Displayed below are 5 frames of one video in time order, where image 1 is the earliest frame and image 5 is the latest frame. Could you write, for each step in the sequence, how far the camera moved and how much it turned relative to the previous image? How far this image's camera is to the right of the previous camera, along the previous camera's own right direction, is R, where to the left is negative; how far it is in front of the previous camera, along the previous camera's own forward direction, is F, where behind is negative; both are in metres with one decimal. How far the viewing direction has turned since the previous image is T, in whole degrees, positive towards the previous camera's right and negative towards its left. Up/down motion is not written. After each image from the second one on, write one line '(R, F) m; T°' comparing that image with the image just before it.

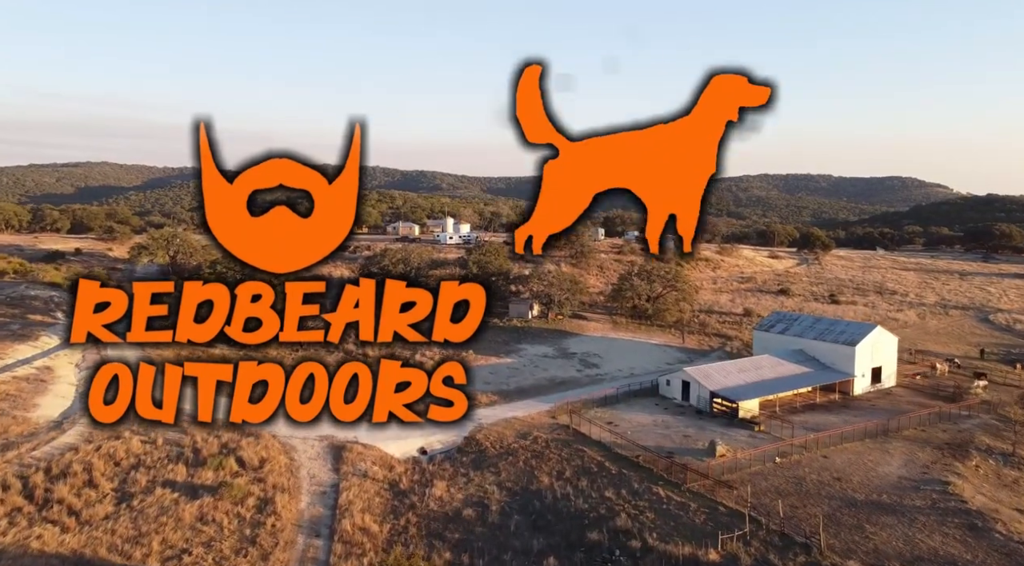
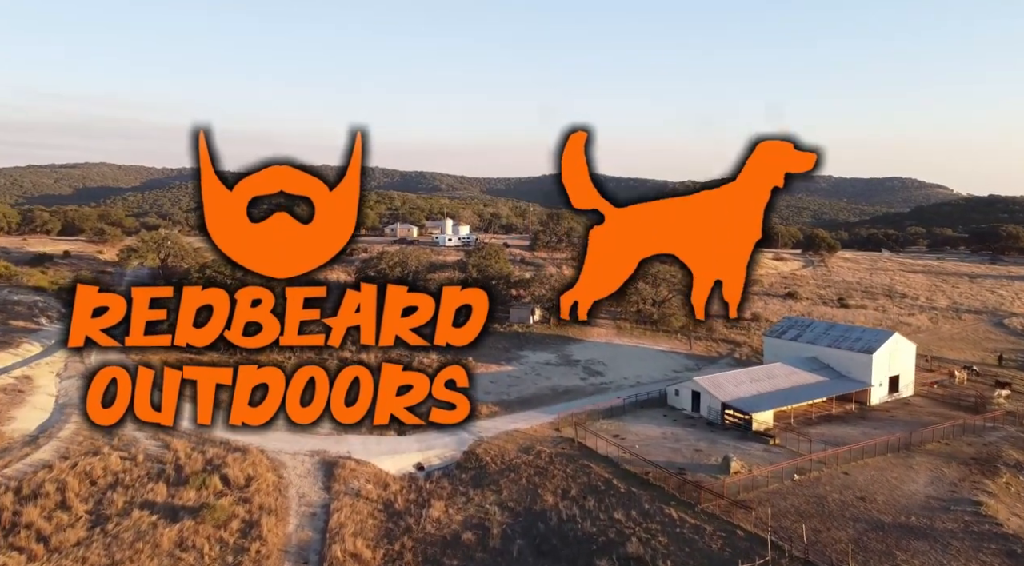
(-0.1, +1.4) m; 0°
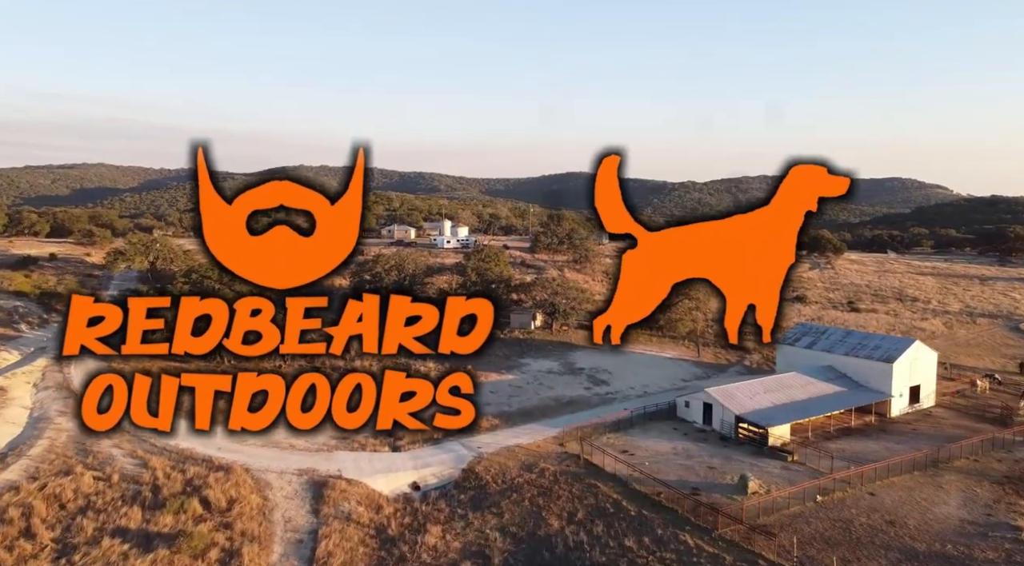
(-0.1, +1.6) m; 0°
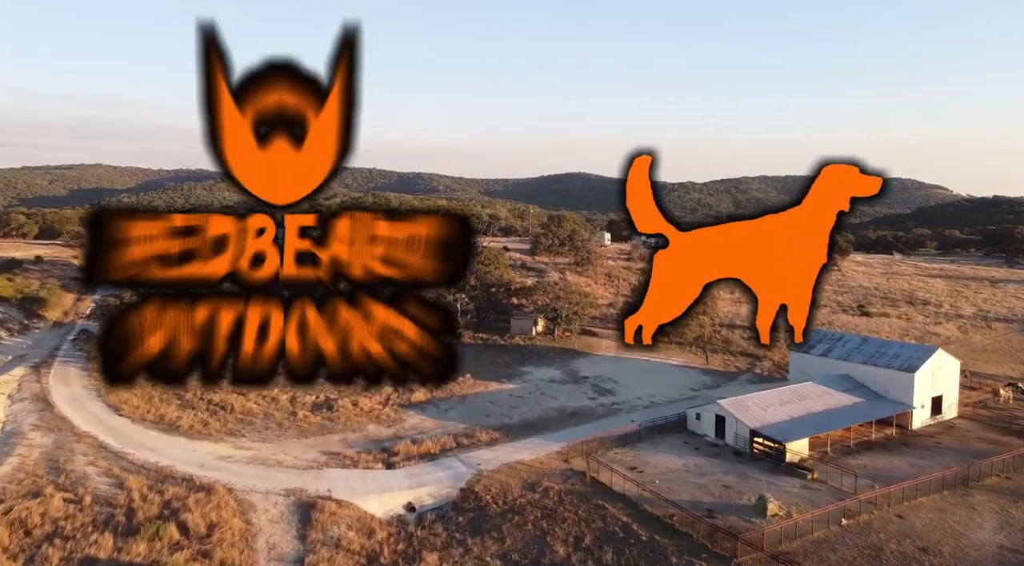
(-0.1, +1.5) m; 0°
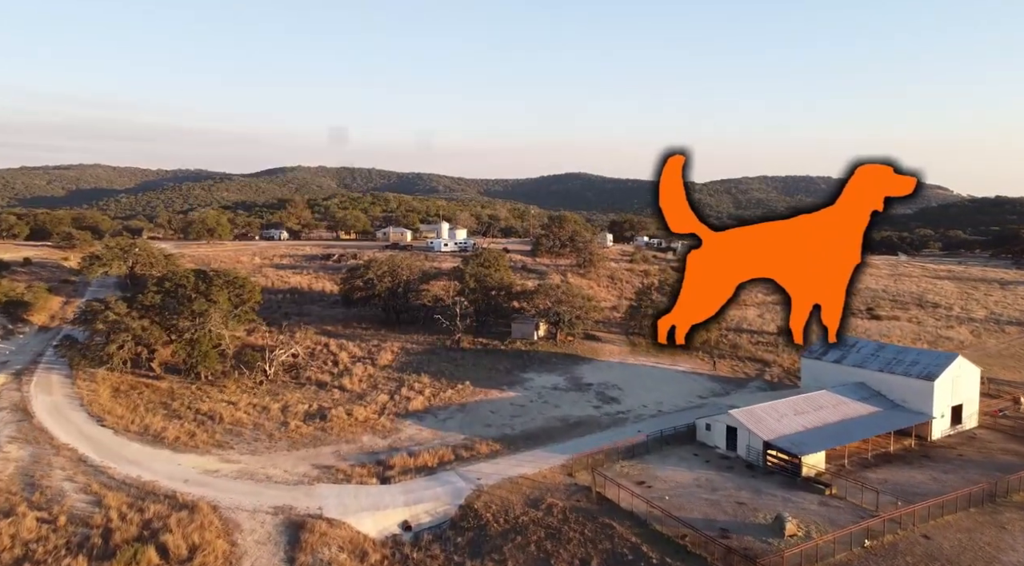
(-0.1, +1.2) m; 0°
